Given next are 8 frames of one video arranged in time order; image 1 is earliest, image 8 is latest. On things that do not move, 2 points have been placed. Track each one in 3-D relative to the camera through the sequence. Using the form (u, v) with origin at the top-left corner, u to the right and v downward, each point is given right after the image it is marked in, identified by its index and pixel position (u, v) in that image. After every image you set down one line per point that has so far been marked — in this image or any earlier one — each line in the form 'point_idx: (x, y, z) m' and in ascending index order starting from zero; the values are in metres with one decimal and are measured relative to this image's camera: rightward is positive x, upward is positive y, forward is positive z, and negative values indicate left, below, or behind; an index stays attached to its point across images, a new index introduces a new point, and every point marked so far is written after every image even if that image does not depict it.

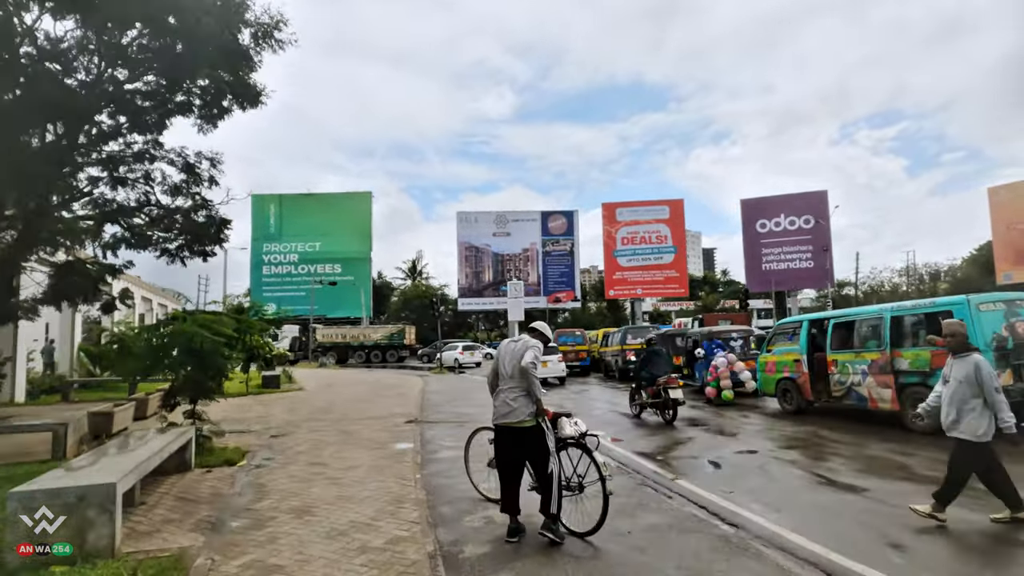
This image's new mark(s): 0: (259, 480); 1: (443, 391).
0: (-3.1, -2.3, +6.8) m
1: (-2.4, -3.6, +19.9) m
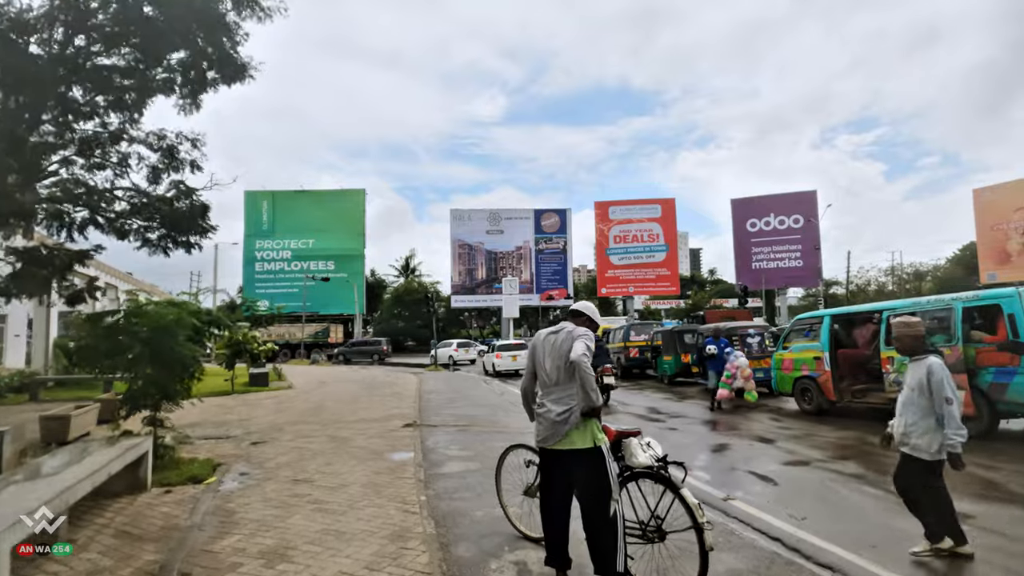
0: (-2.8, -2.2, +5.6) m
1: (-2.3, -3.4, +18.6) m
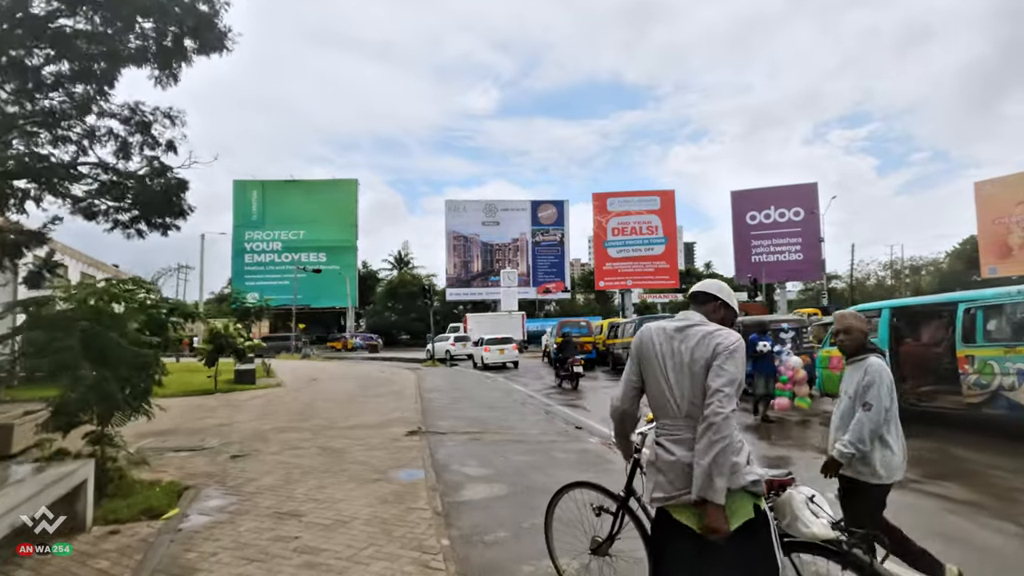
0: (-2.4, -2.0, +4.2) m
1: (-2.1, -3.1, +17.3) m
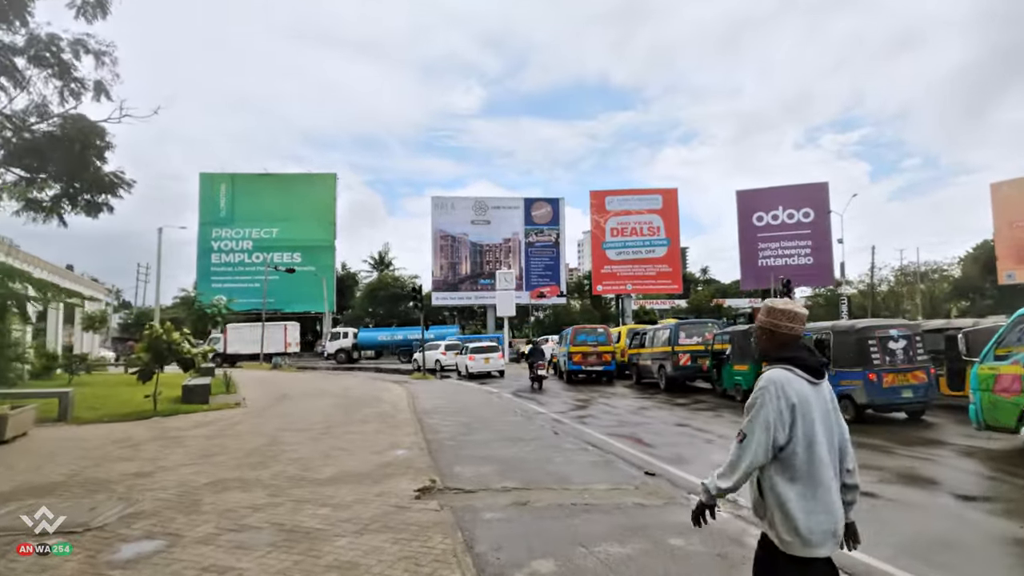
0: (-1.5, -1.8, +1.0) m
1: (-1.7, -3.0, +14.1) m
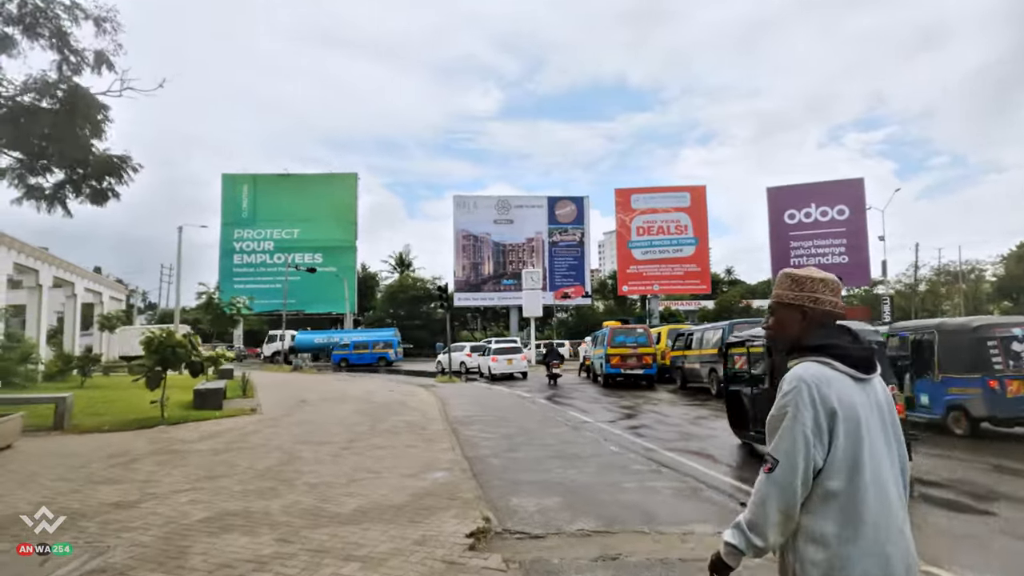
0: (-1.0, -1.6, -0.4) m
1: (-0.8, -2.9, +12.7) m
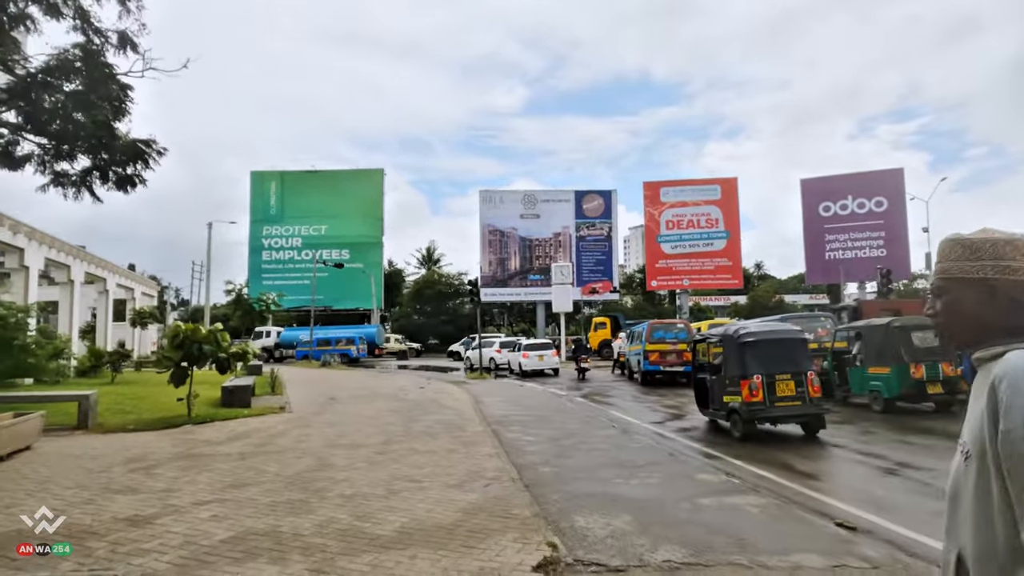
0: (-0.7, -1.5, -1.1) m
1: (+0.1, -2.7, +11.9) m
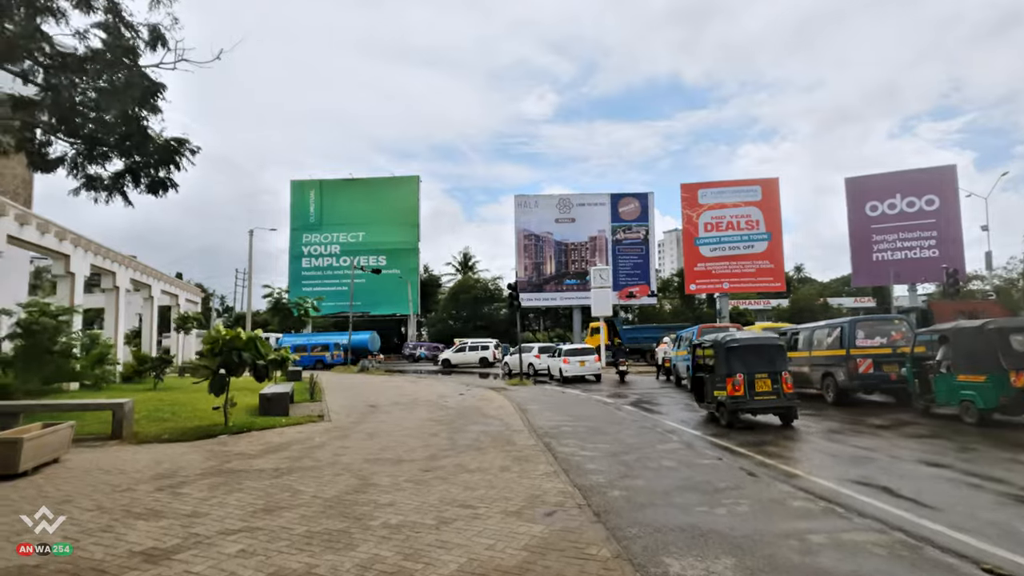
0: (-0.5, -1.4, -1.9) m
1: (+1.1, -2.7, +11.0) m
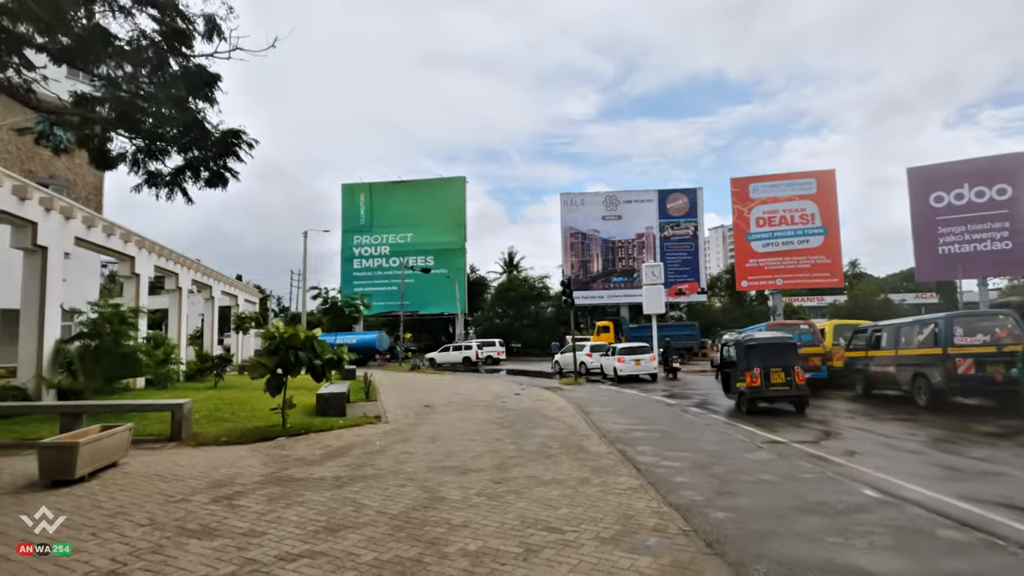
0: (-0.3, -1.4, -2.6) m
1: (+2.3, -2.6, +10.2) m
